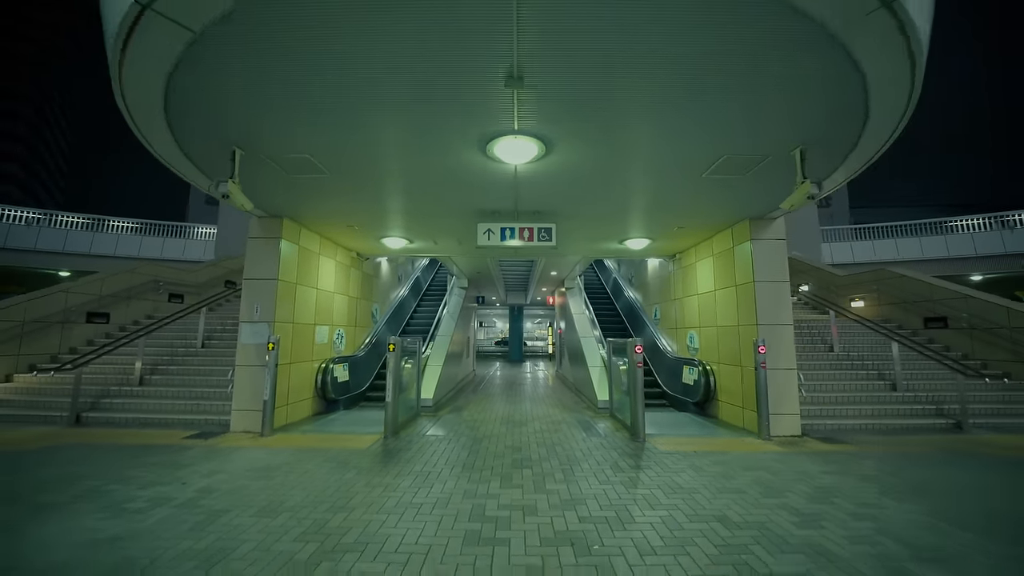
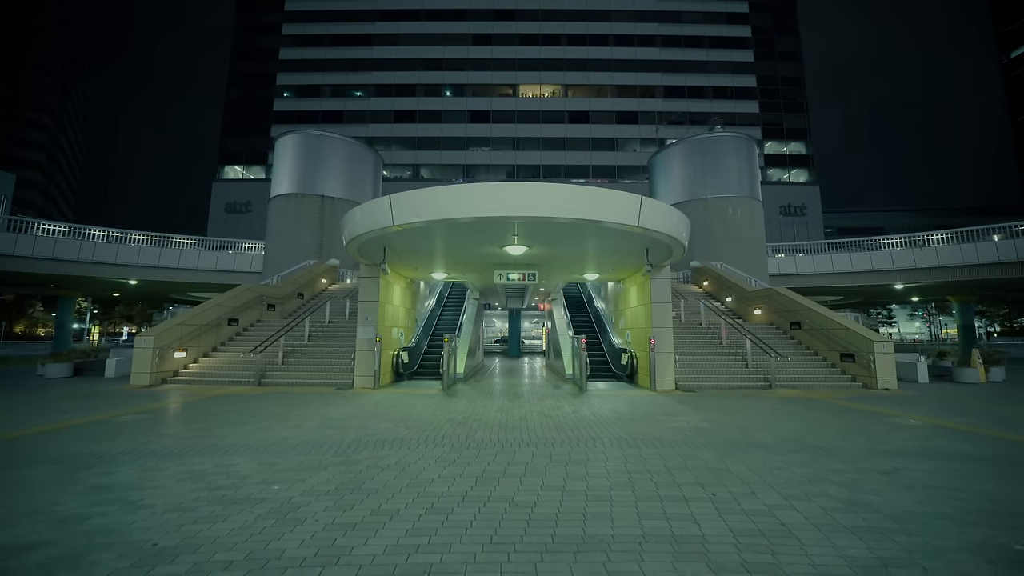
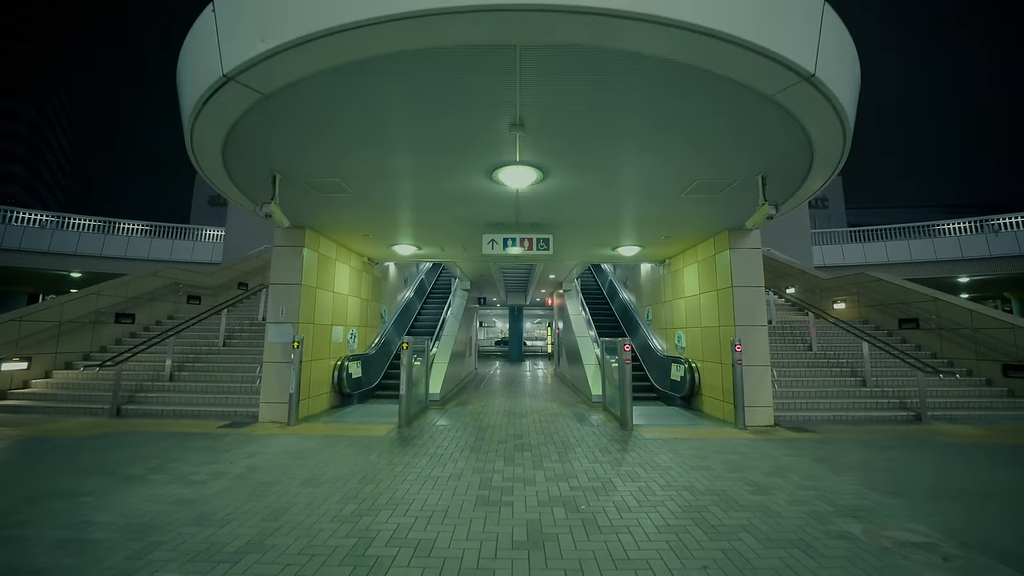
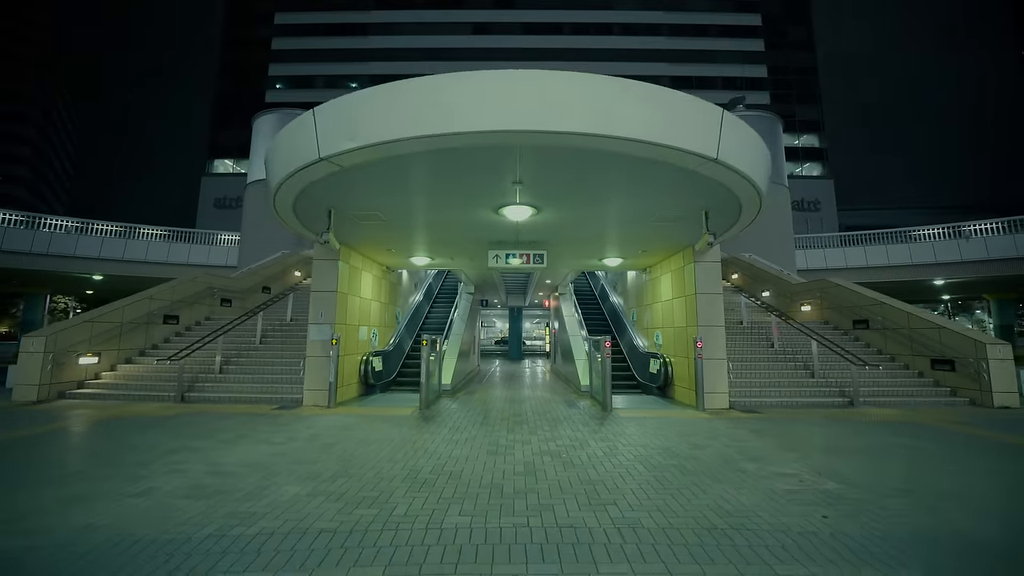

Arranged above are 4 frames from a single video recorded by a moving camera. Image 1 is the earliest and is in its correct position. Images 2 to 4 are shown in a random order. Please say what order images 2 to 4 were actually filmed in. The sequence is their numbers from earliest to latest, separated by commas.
3, 4, 2
